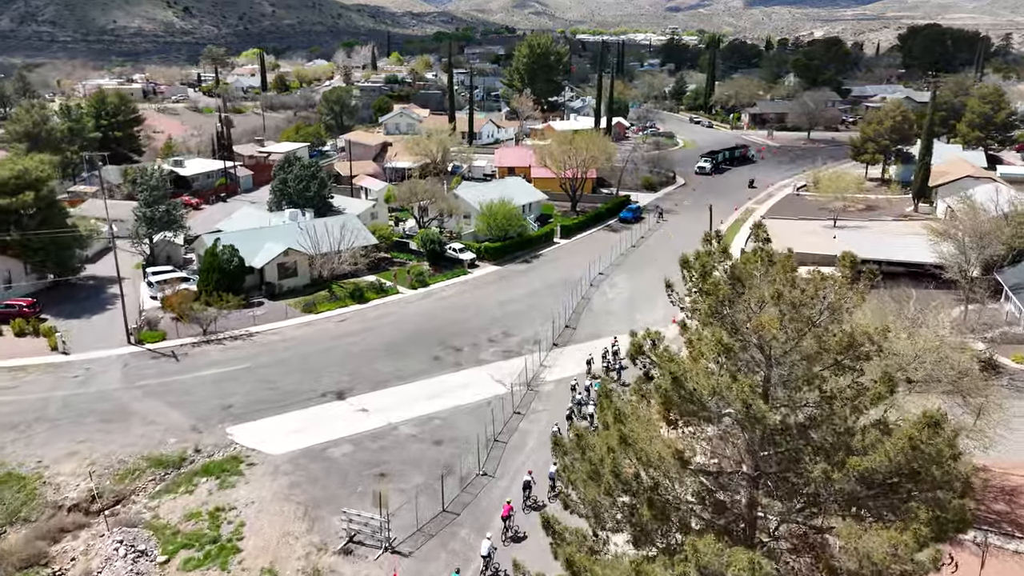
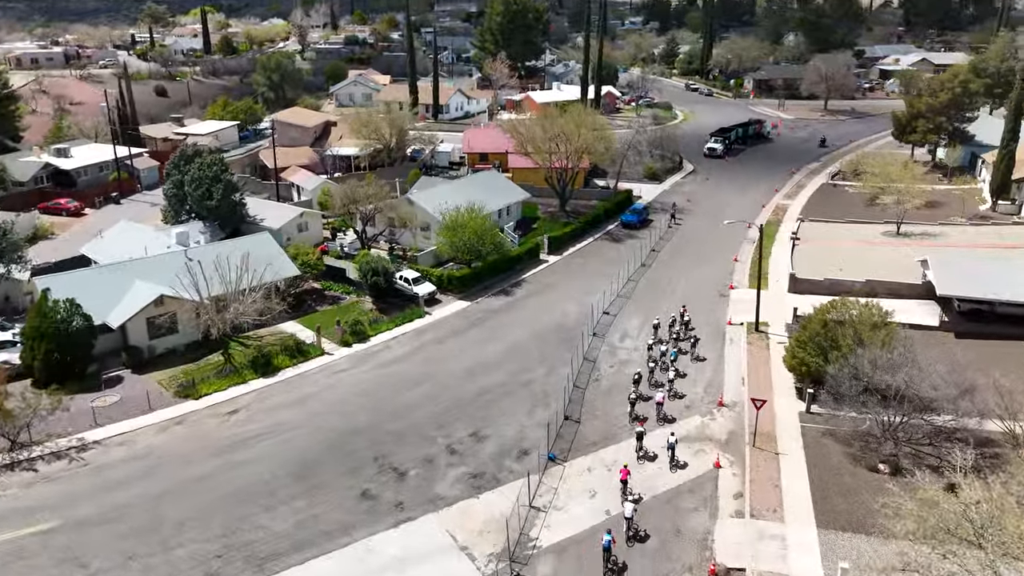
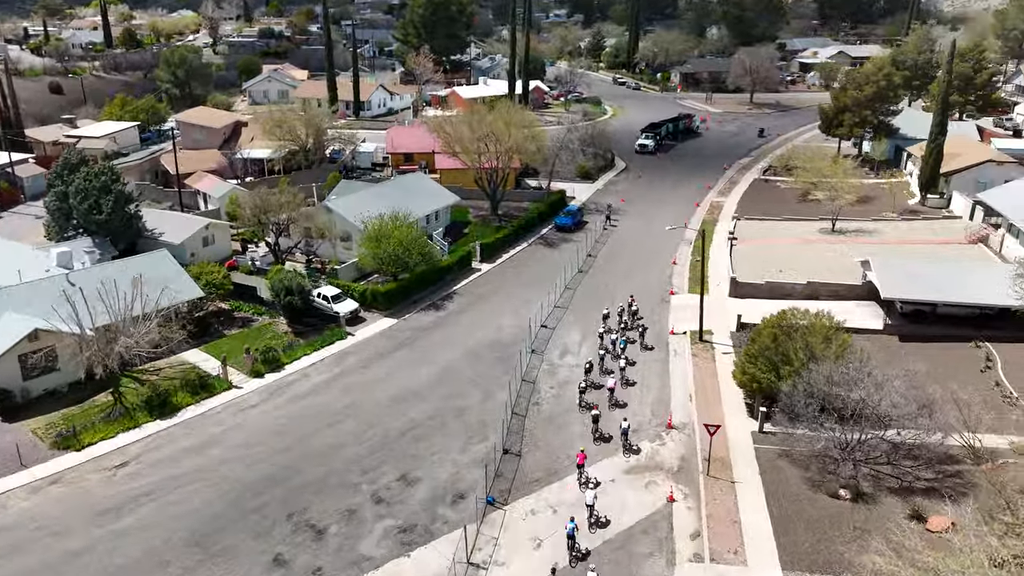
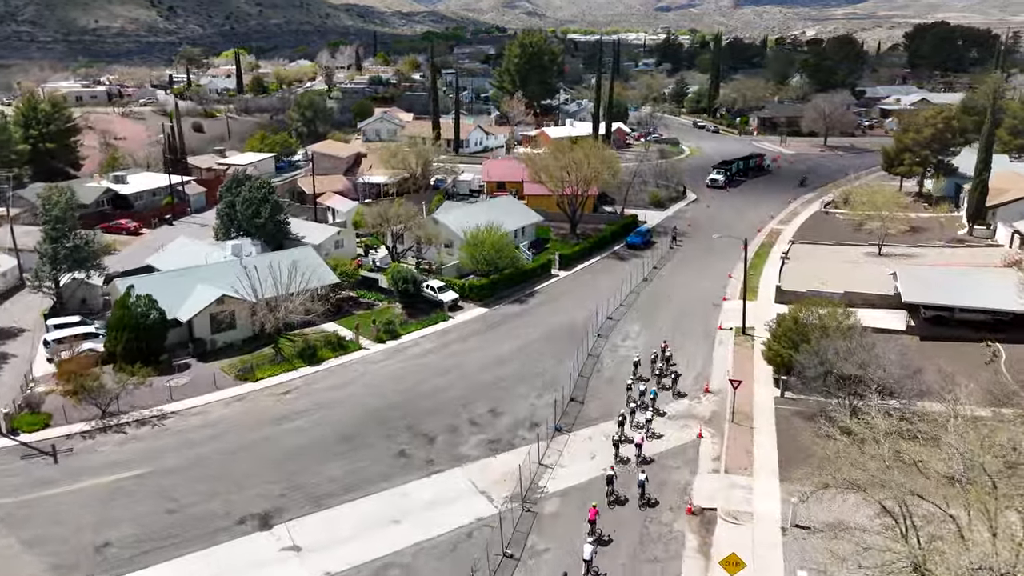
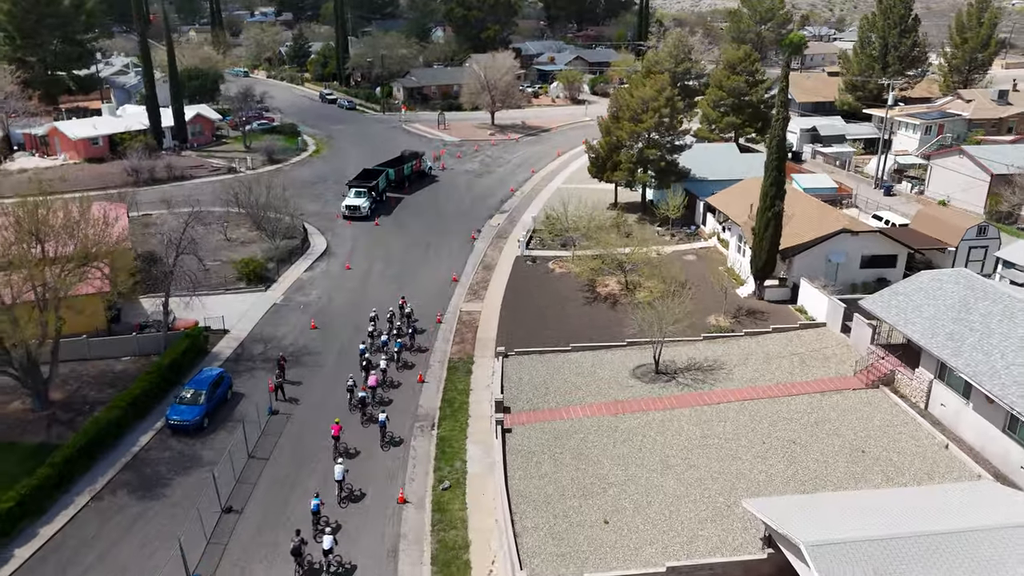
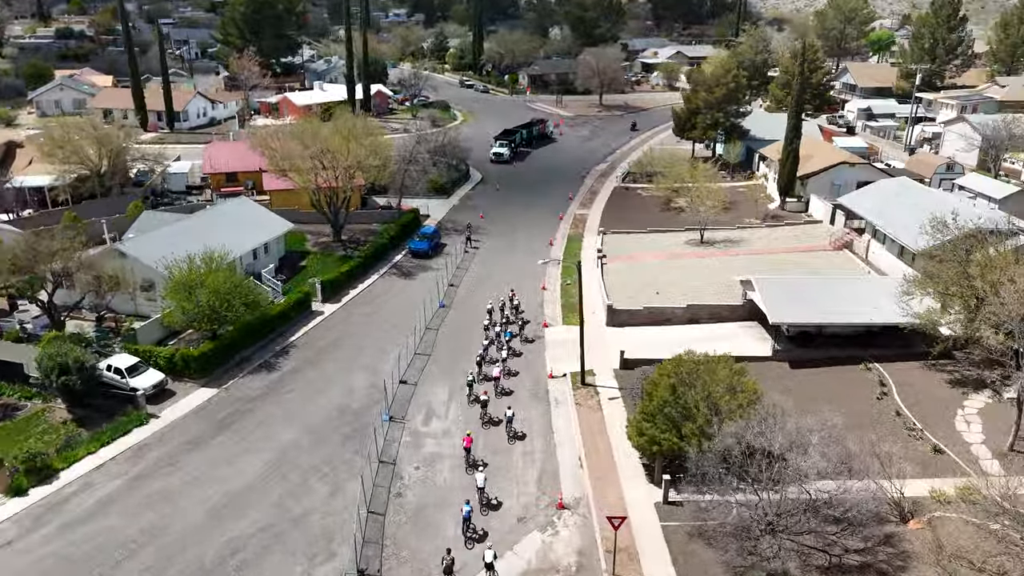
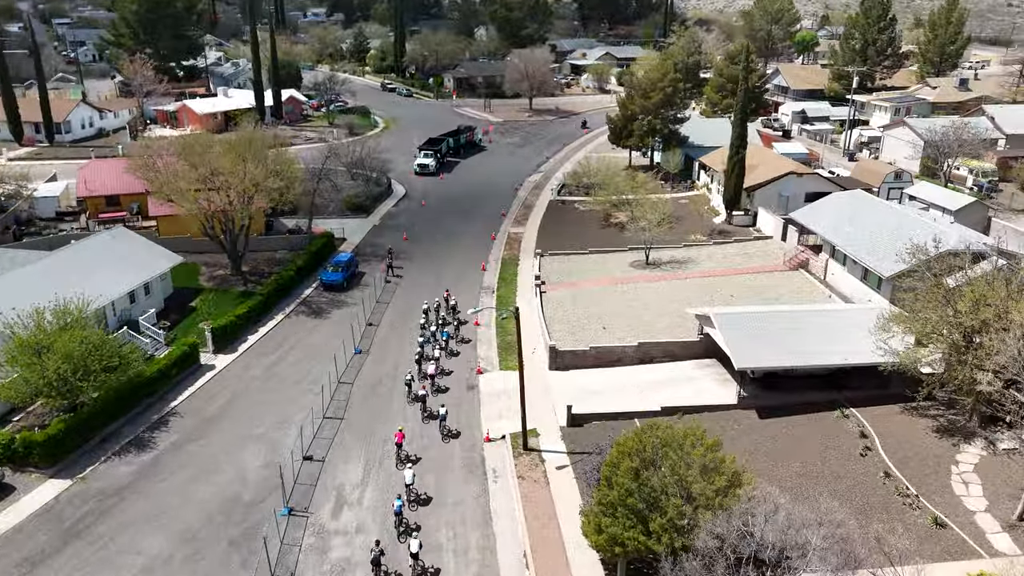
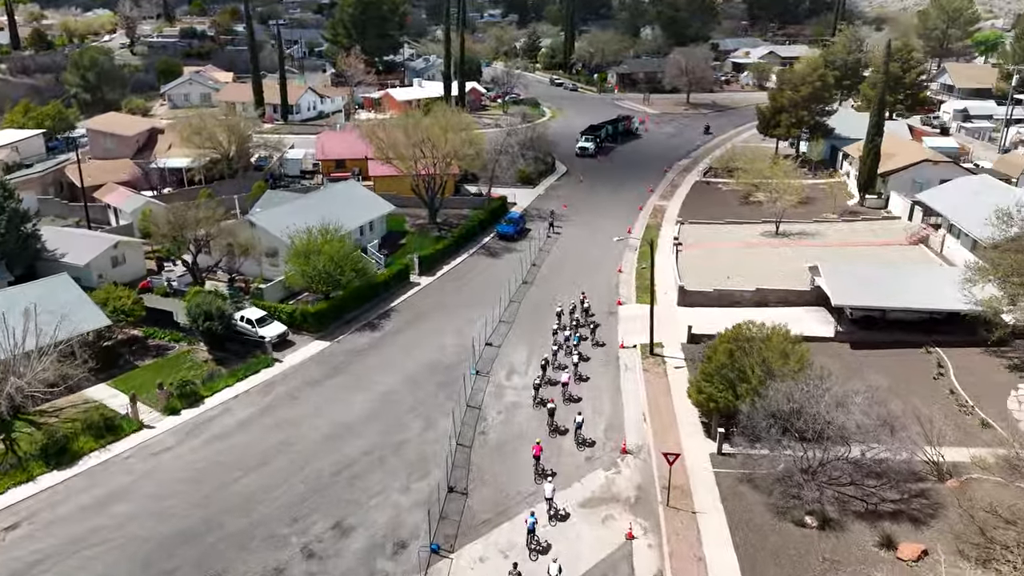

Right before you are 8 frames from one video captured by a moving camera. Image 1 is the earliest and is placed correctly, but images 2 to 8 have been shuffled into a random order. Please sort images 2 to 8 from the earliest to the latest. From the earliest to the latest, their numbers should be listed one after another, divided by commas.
4, 2, 3, 8, 6, 7, 5
